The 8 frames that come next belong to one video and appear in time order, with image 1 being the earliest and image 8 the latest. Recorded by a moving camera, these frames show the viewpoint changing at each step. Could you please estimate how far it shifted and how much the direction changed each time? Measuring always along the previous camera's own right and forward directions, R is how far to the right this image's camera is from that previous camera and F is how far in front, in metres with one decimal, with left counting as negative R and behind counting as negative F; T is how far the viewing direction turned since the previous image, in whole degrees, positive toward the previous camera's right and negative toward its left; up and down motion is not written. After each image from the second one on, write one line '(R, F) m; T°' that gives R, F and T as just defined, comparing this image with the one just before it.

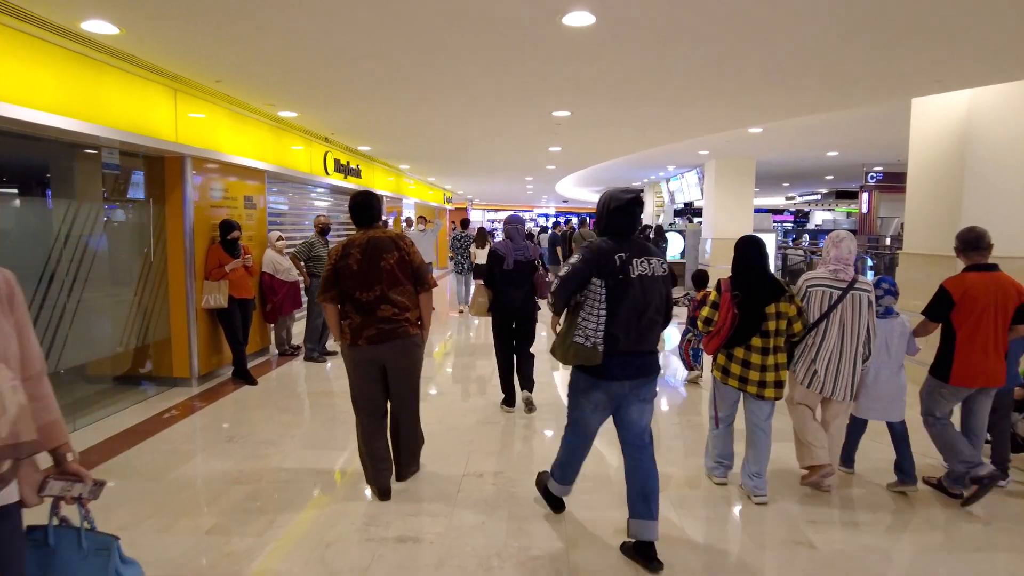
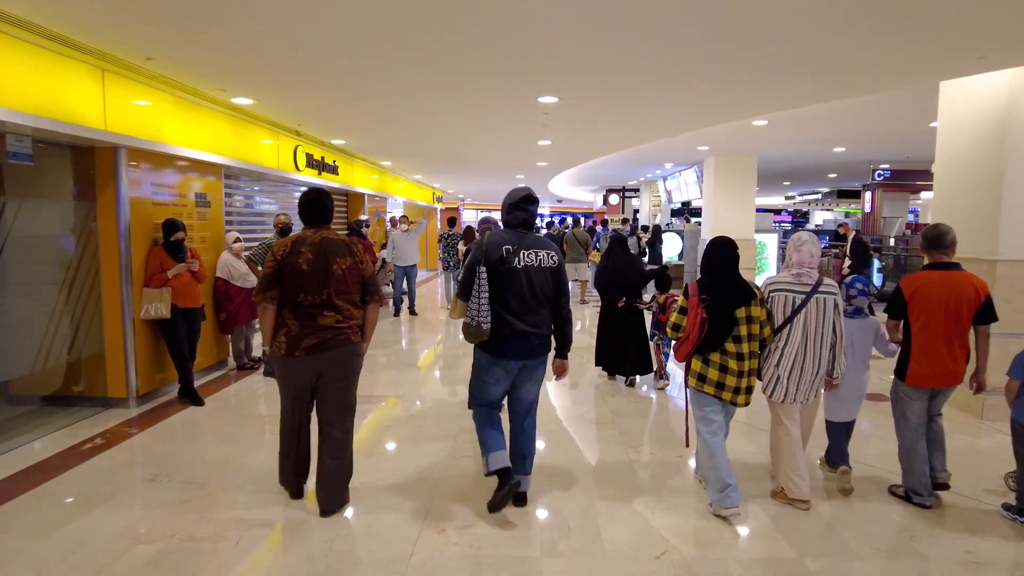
(+0.1, +0.5) m; 0°
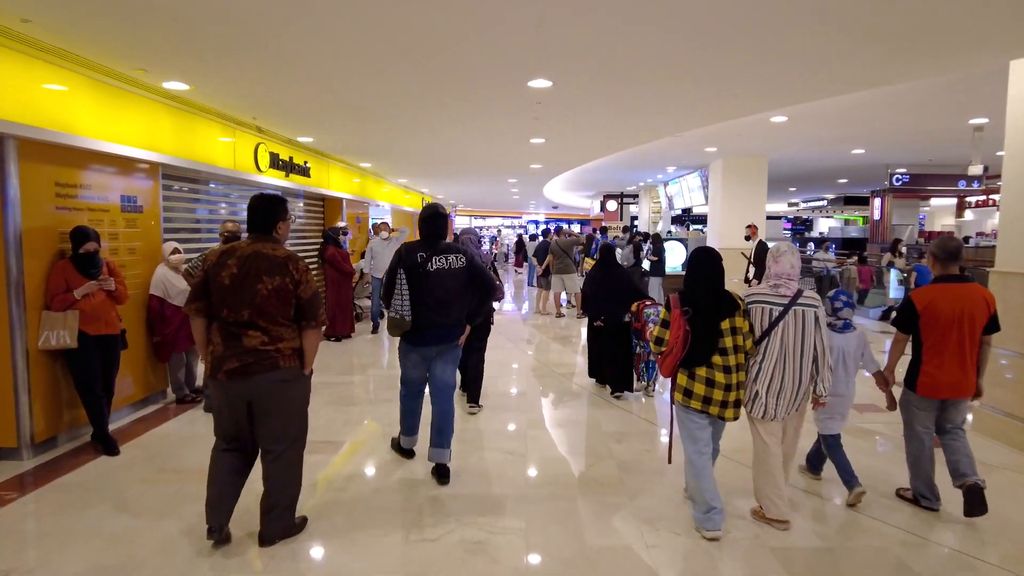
(+0.1, +0.7) m; 0°
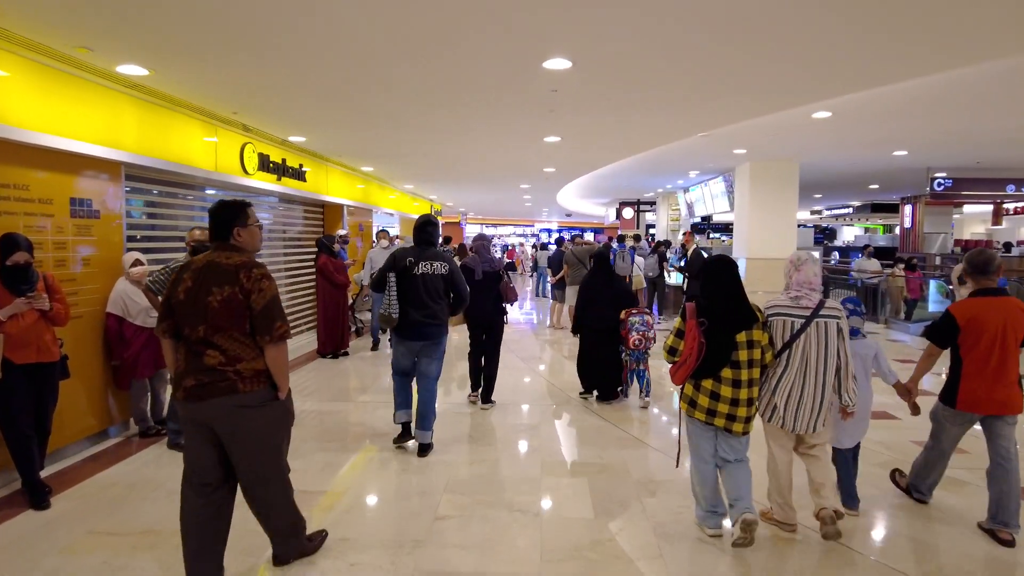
(0.0, +0.6) m; -1°
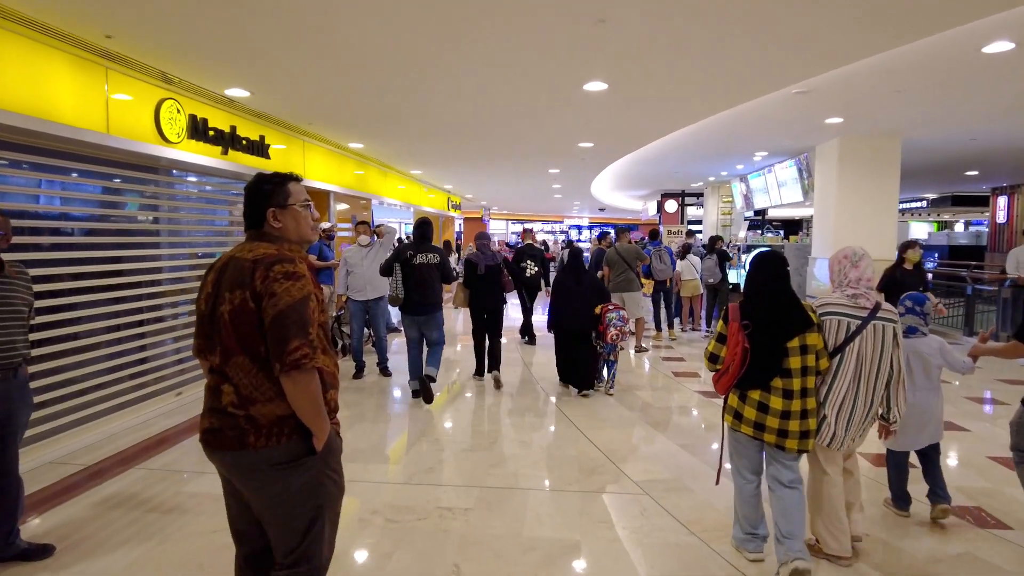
(0.0, +1.6) m; -2°
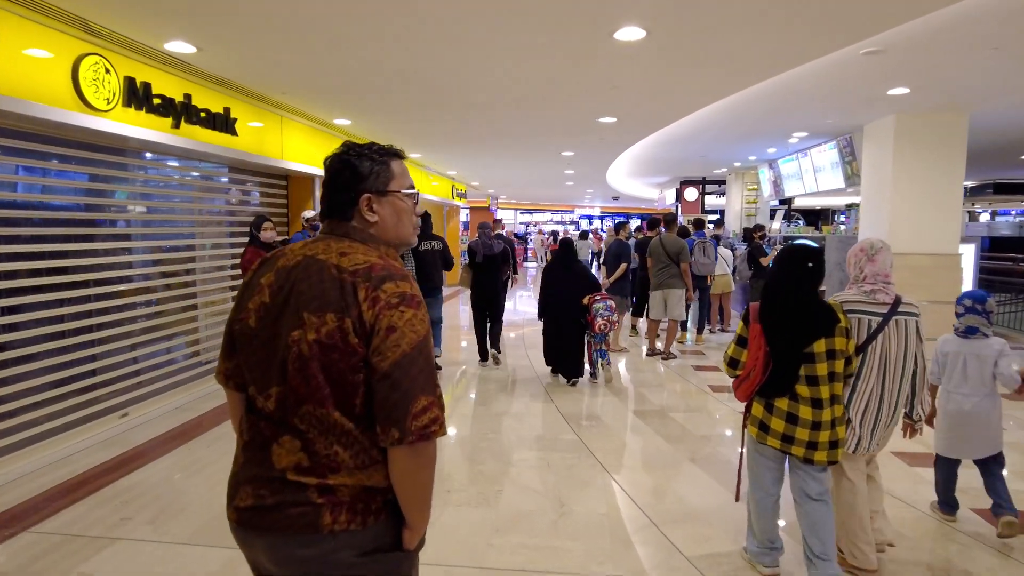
(0.0, +0.8) m; -1°
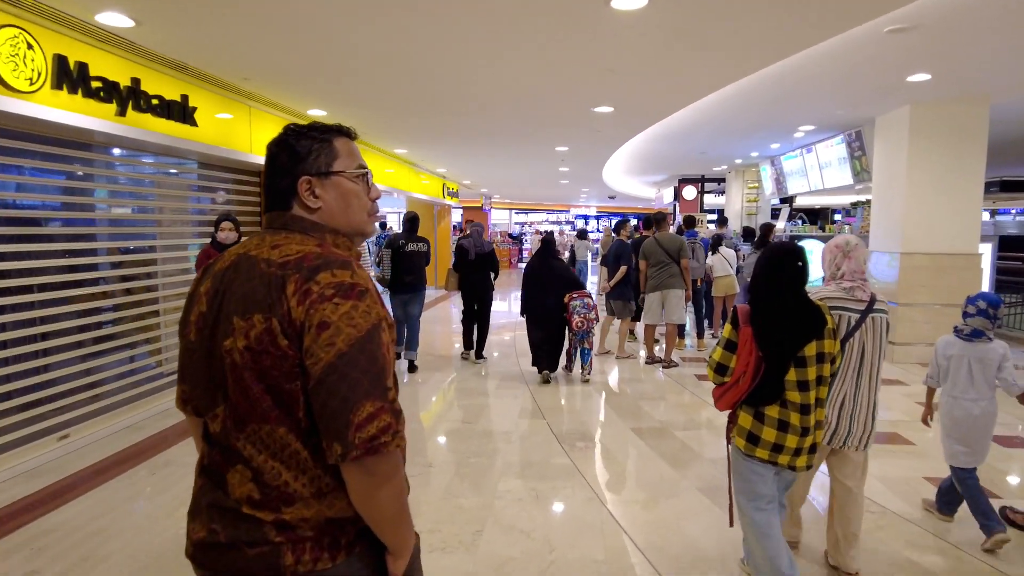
(+0.1, +0.4) m; 0°
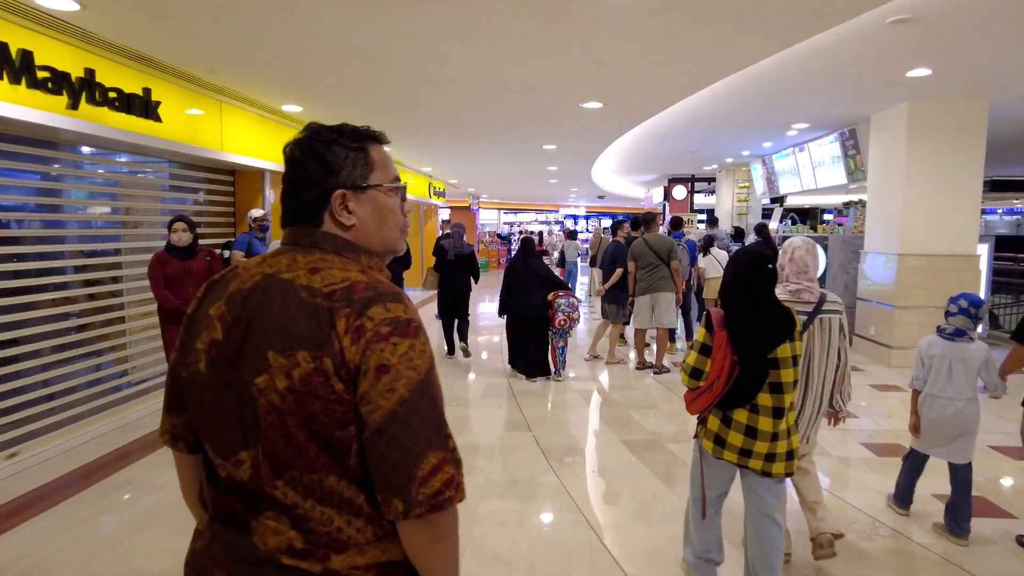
(0.0, +0.2) m; +1°
